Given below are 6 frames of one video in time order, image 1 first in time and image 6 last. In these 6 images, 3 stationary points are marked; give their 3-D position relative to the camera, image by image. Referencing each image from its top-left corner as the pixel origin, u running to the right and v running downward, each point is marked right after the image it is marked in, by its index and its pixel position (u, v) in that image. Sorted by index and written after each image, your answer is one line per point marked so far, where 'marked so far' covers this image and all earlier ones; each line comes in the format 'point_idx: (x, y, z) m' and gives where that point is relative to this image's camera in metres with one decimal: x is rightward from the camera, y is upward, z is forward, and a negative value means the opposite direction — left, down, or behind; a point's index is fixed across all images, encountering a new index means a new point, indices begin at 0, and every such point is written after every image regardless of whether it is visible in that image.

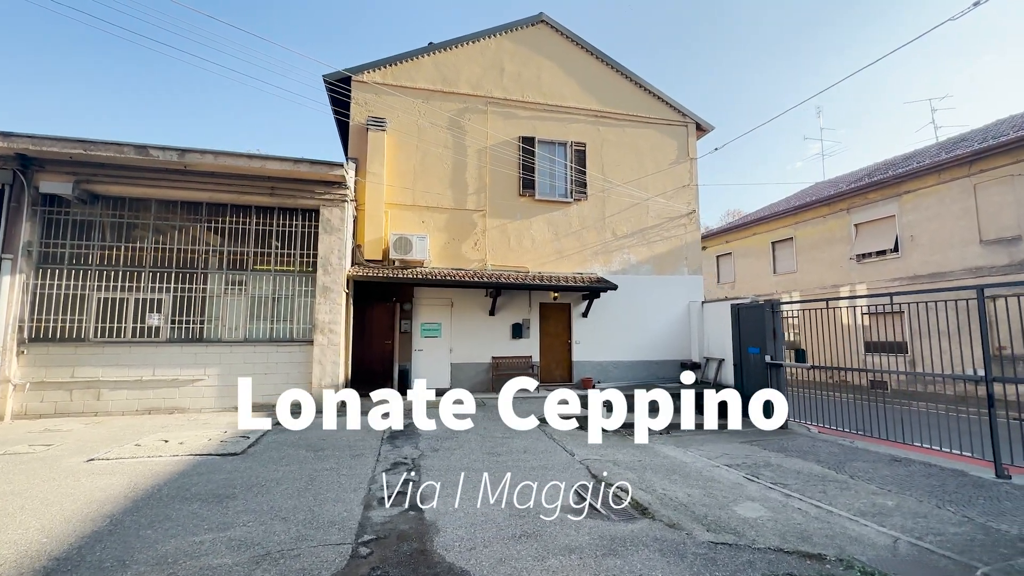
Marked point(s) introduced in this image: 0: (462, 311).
0: (-1.2, -0.6, +11.1) m
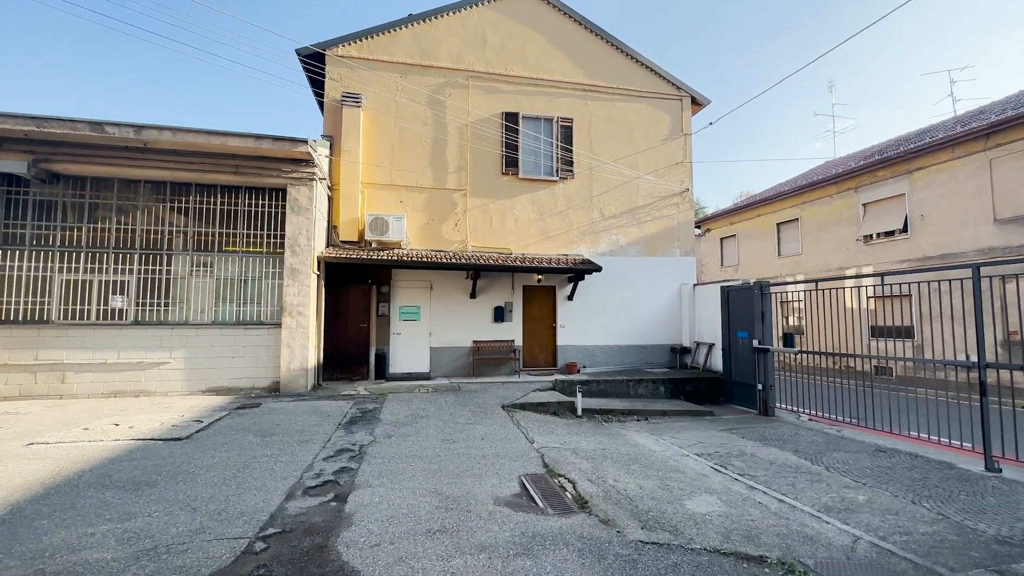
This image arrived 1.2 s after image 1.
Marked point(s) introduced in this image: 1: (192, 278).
0: (-1.7, -0.2, +10.8) m
1: (-6.0, +0.2, +8.5) m
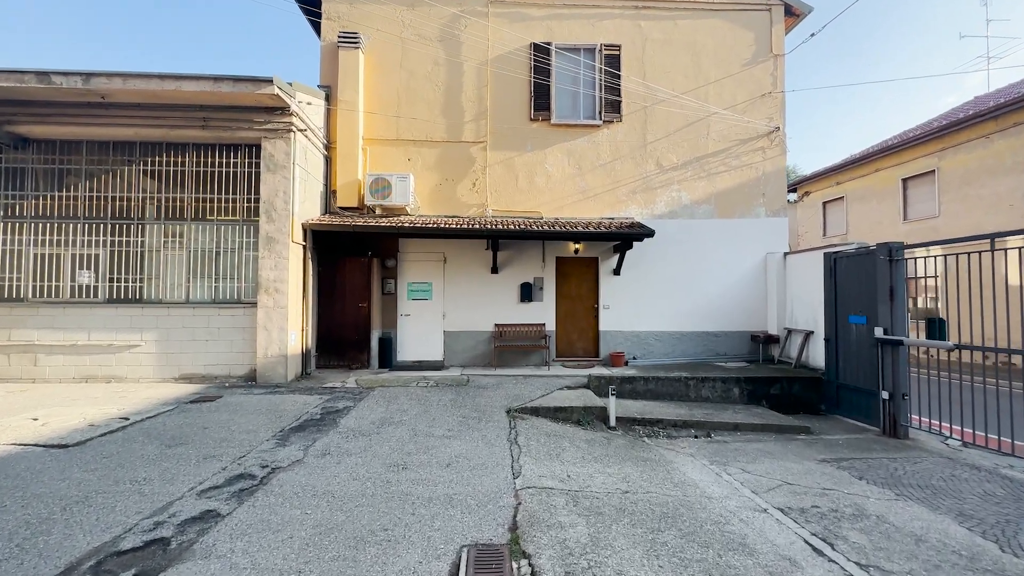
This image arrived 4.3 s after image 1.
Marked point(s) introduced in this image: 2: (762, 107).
0: (-1.1, +0.4, +9.1) m
1: (-5.8, +0.6, +7.5) m
2: (+5.3, +3.8, +9.5) m
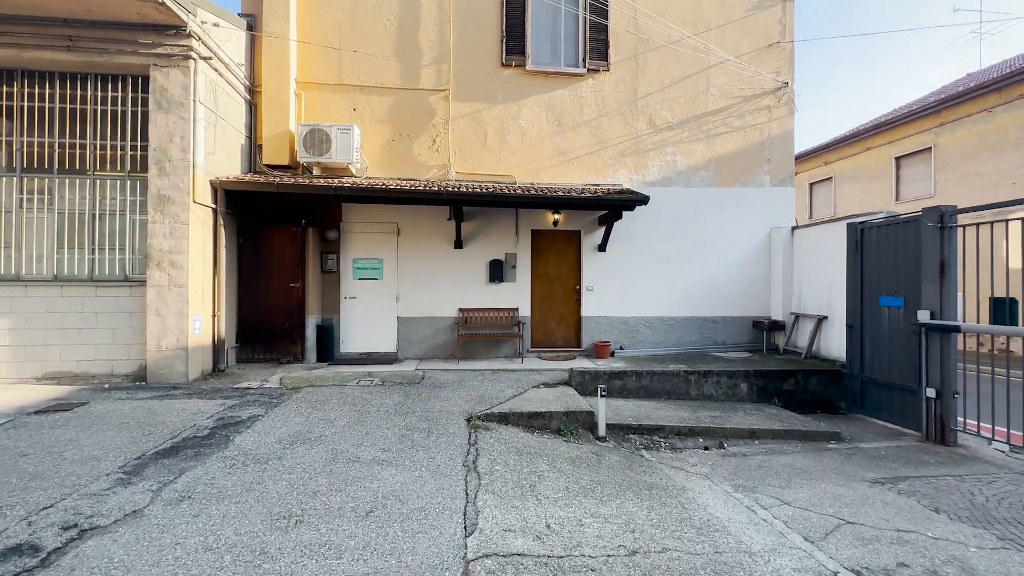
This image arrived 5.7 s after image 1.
0: (-1.7, +0.8, +7.6) m
1: (-6.2, +1.0, +5.7) m
2: (+4.7, +4.2, +8.3) m
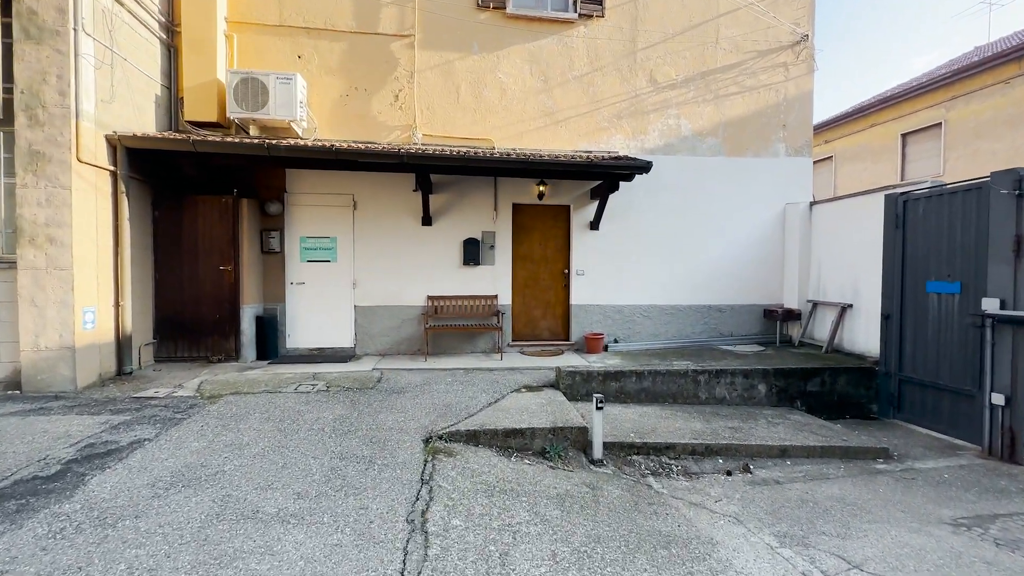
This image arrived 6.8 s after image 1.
0: (-2.0, +1.0, +6.4) m
1: (-6.5, +1.1, +4.4) m
2: (+4.4, +4.5, +7.2) m
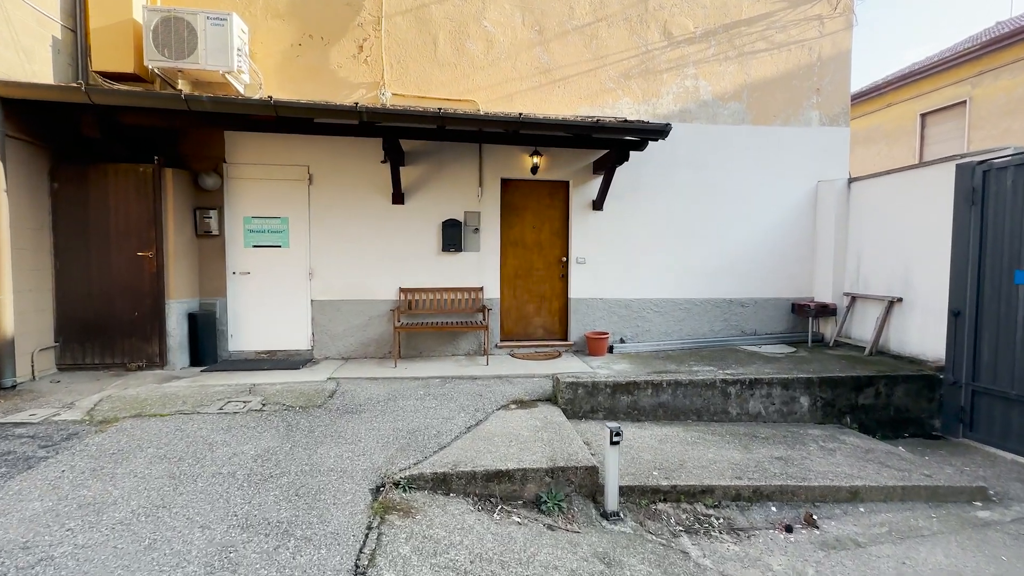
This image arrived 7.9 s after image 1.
0: (-2.1, +1.1, +5.3) m
1: (-6.6, +1.2, +3.3) m
2: (+4.2, +4.6, +6.1) m
